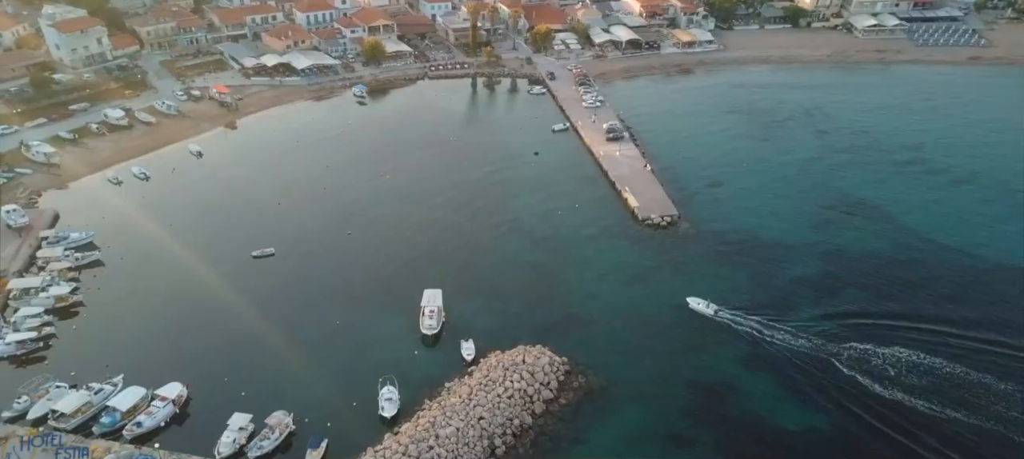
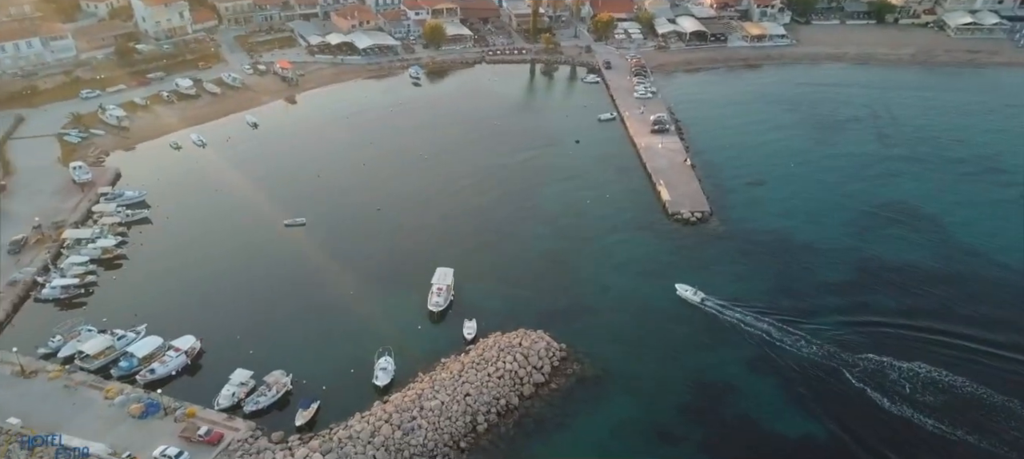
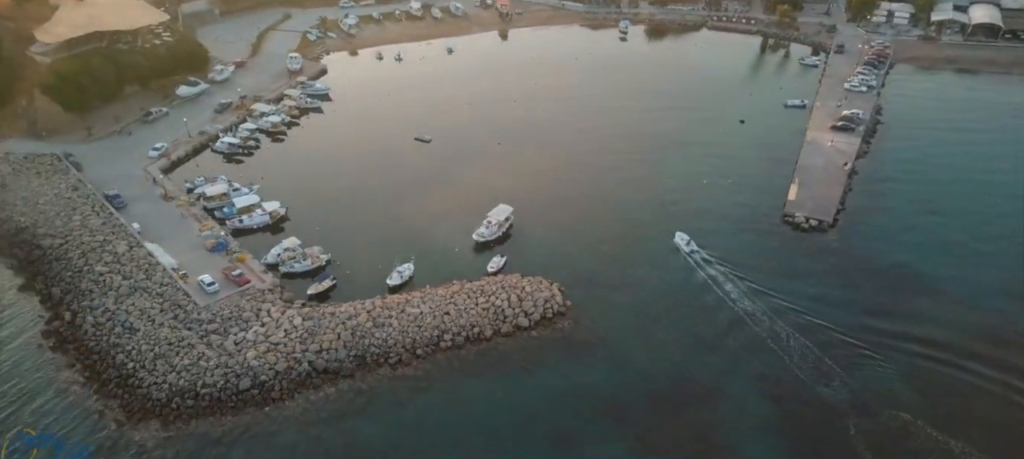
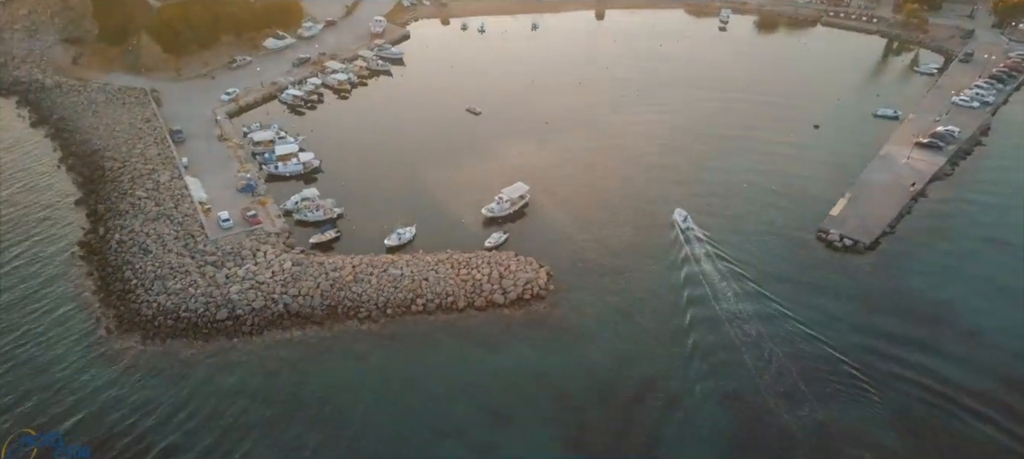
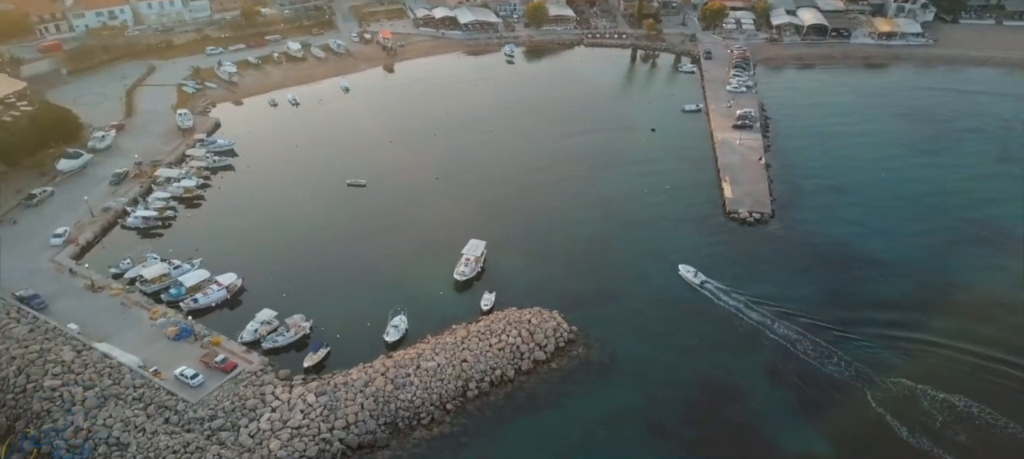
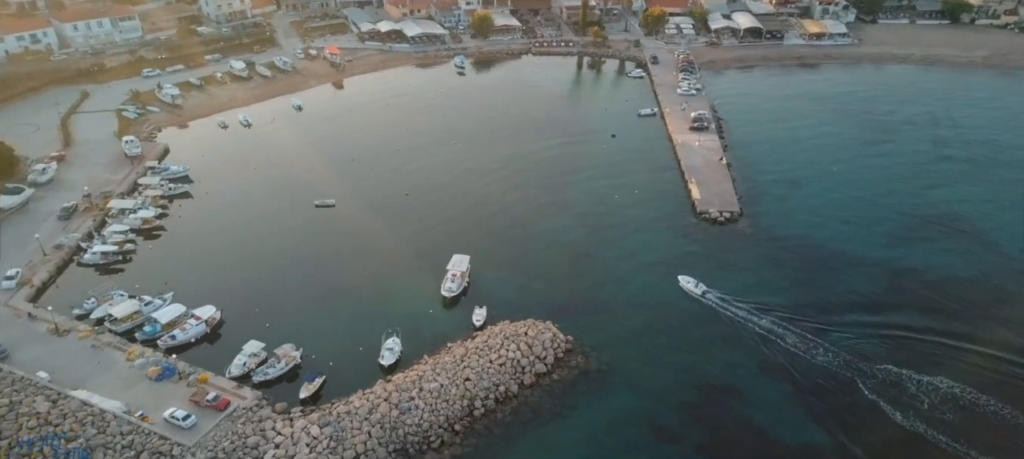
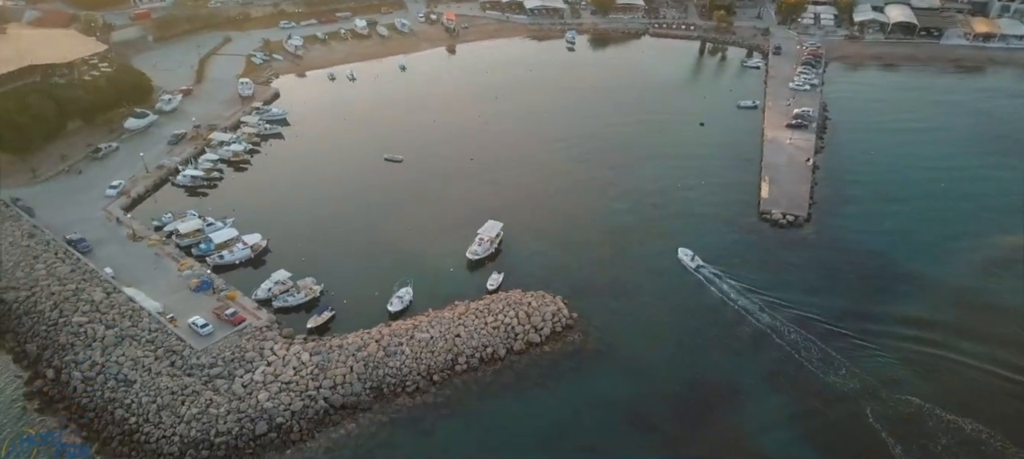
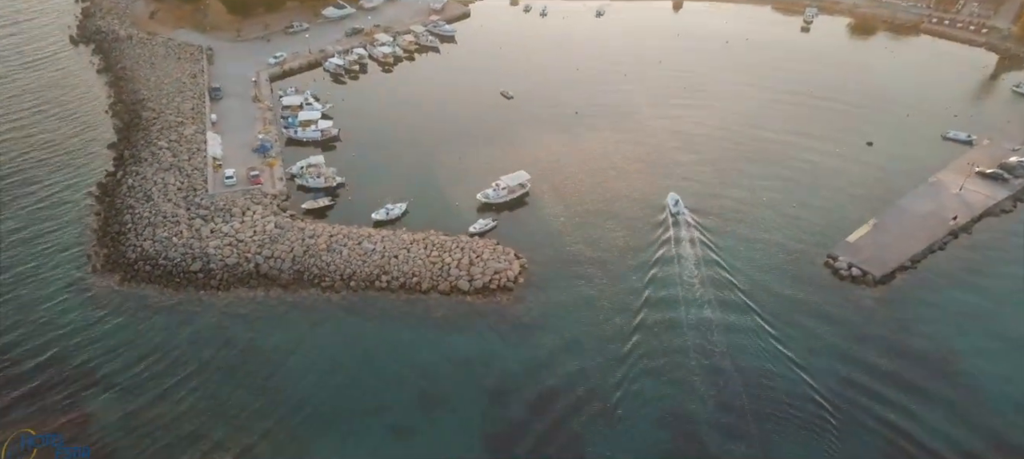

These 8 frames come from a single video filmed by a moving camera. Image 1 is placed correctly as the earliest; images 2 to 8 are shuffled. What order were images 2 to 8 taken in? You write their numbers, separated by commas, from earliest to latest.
2, 6, 5, 7, 3, 4, 8
